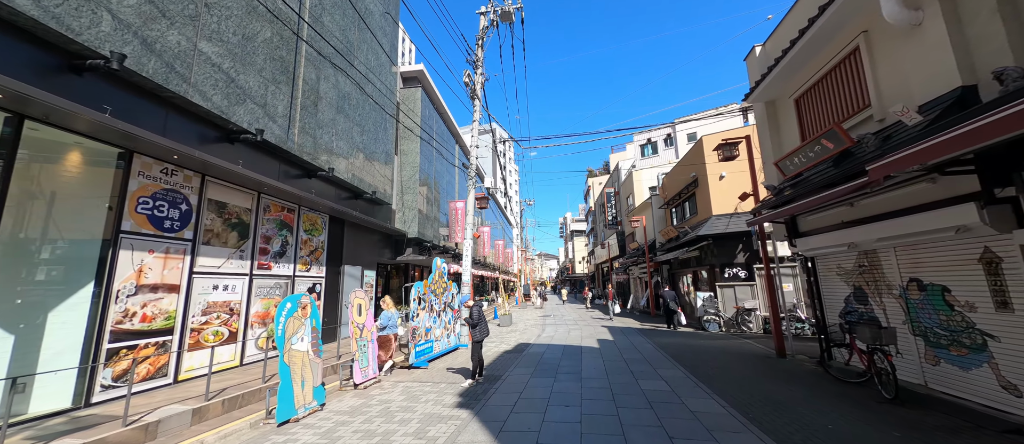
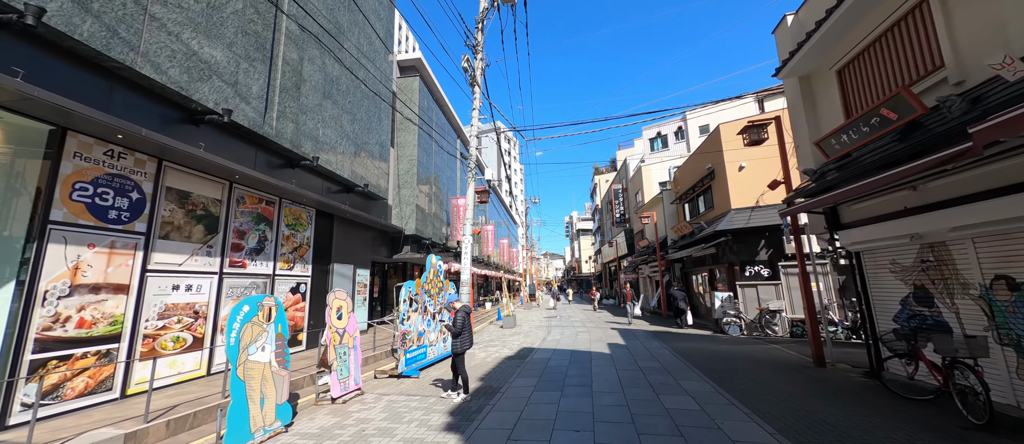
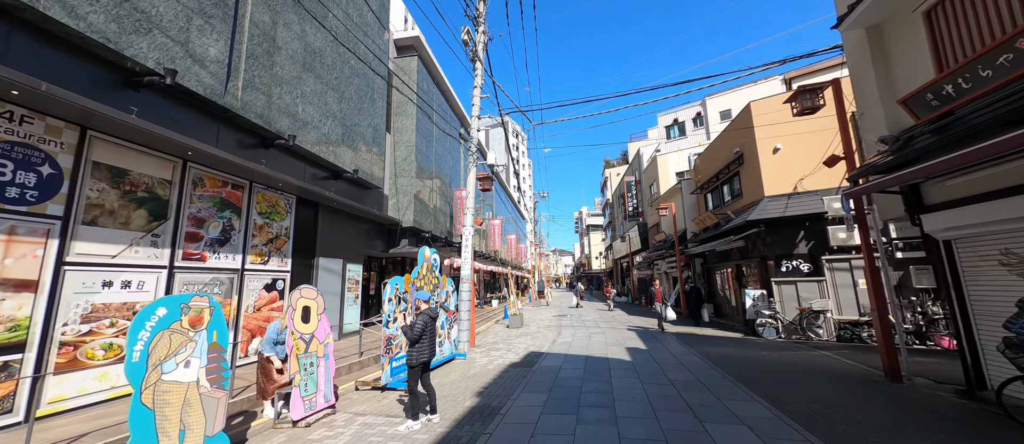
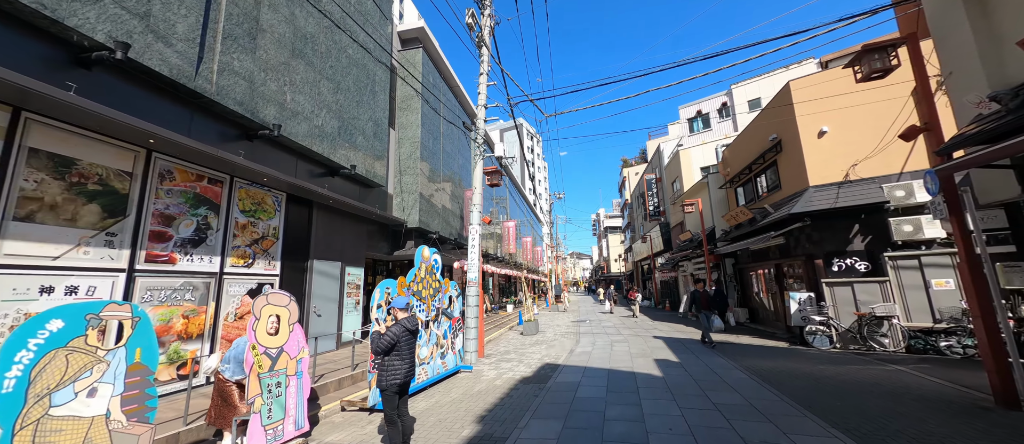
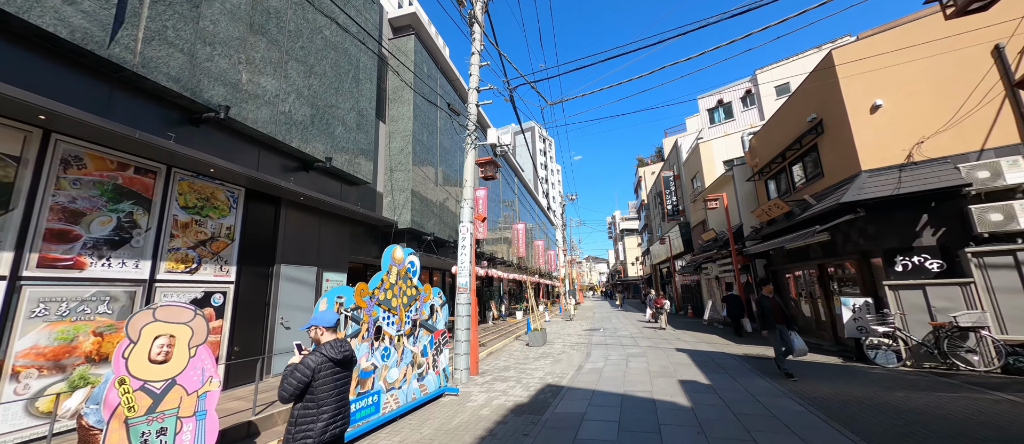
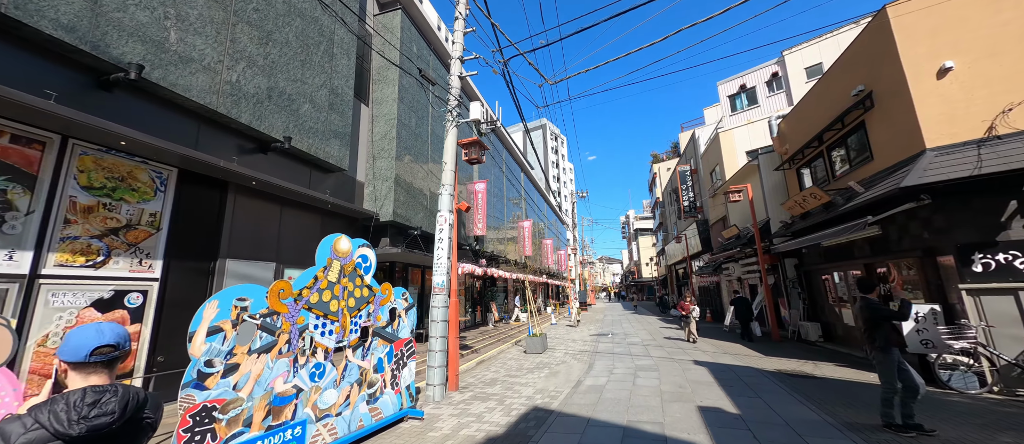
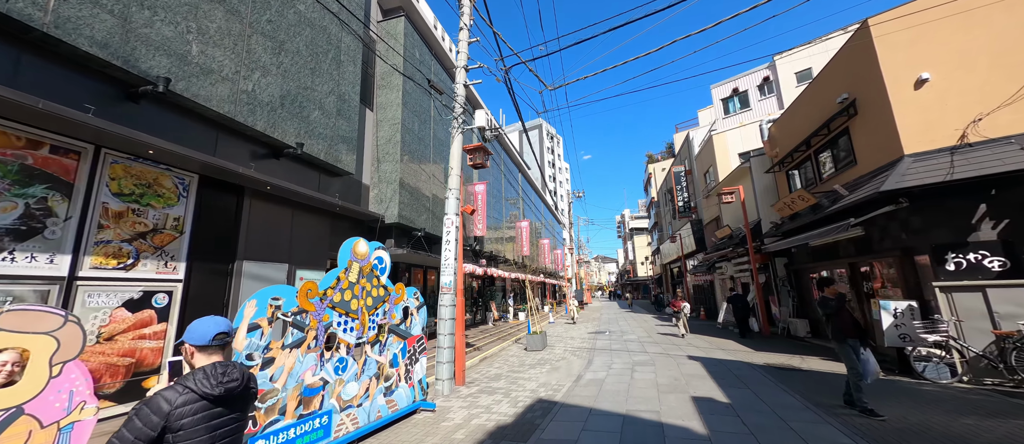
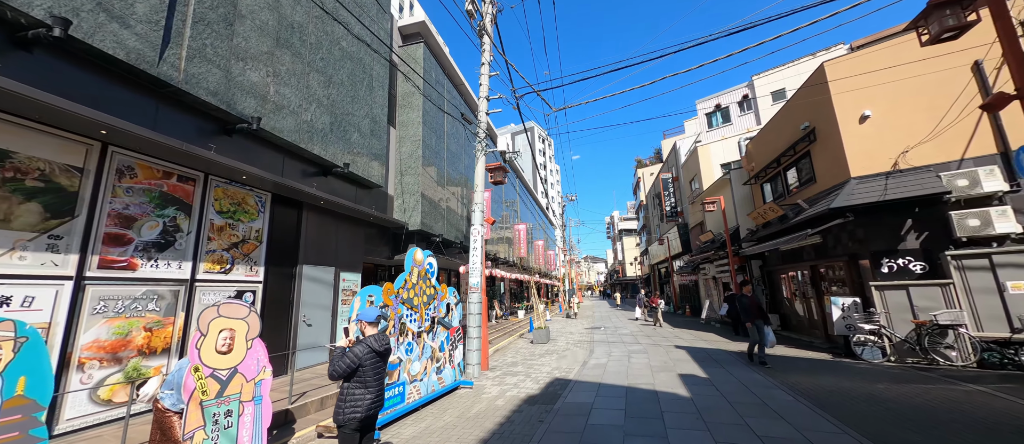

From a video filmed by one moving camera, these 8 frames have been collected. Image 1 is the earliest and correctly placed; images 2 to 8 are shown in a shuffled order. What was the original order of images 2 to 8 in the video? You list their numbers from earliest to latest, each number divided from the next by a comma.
2, 3, 4, 8, 5, 7, 6
